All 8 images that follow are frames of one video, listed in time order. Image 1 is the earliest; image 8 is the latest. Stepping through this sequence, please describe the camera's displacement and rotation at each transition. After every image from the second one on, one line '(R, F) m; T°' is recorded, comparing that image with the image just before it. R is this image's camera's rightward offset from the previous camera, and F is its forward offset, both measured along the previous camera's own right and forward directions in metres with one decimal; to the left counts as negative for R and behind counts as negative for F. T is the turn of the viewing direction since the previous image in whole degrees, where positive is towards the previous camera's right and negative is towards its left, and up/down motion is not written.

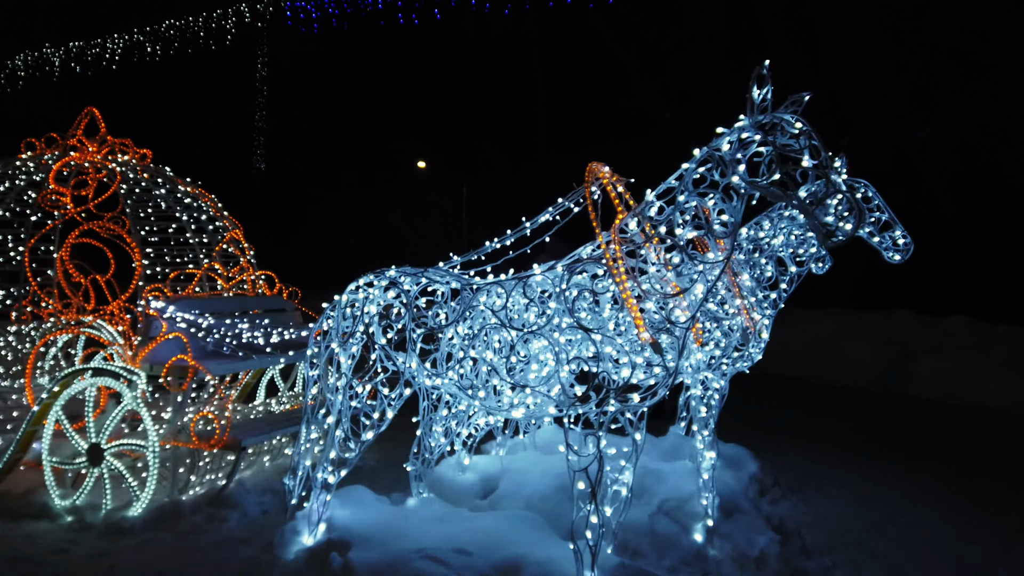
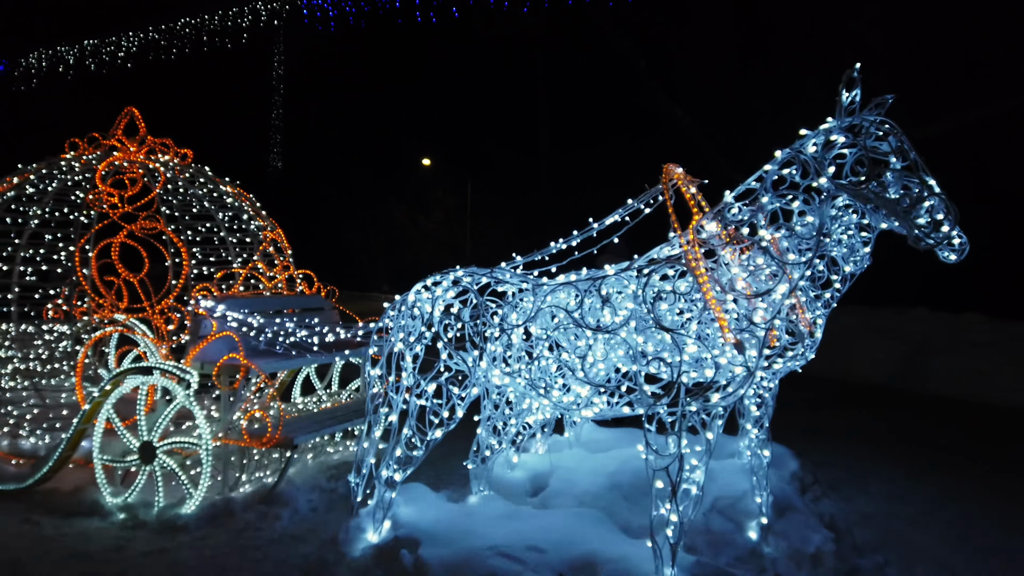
(-0.3, 0.0) m; 0°
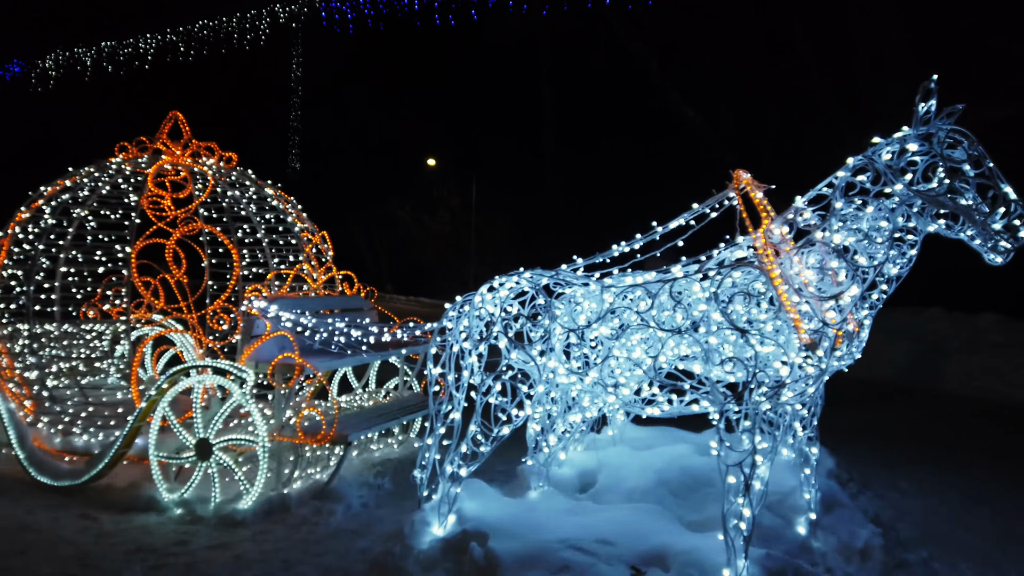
(-0.3, -0.1) m; 0°
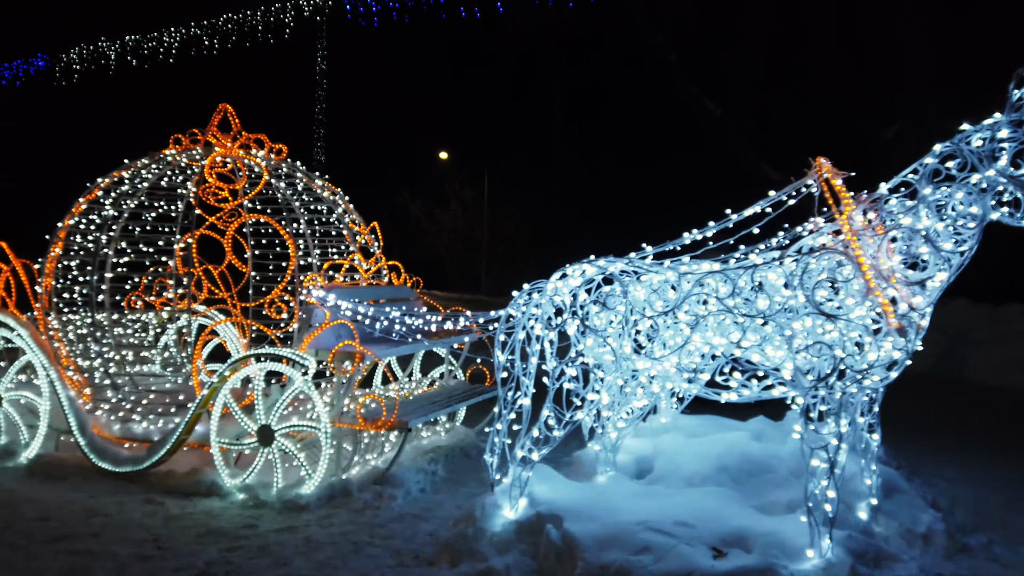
(-0.4, -0.1) m; -1°
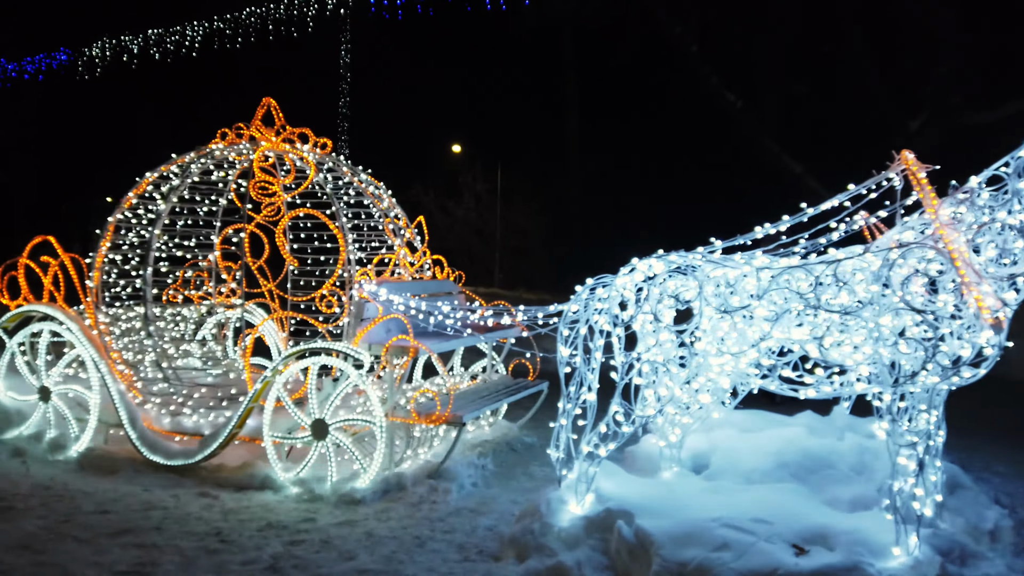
(-0.3, 0.0) m; -1°
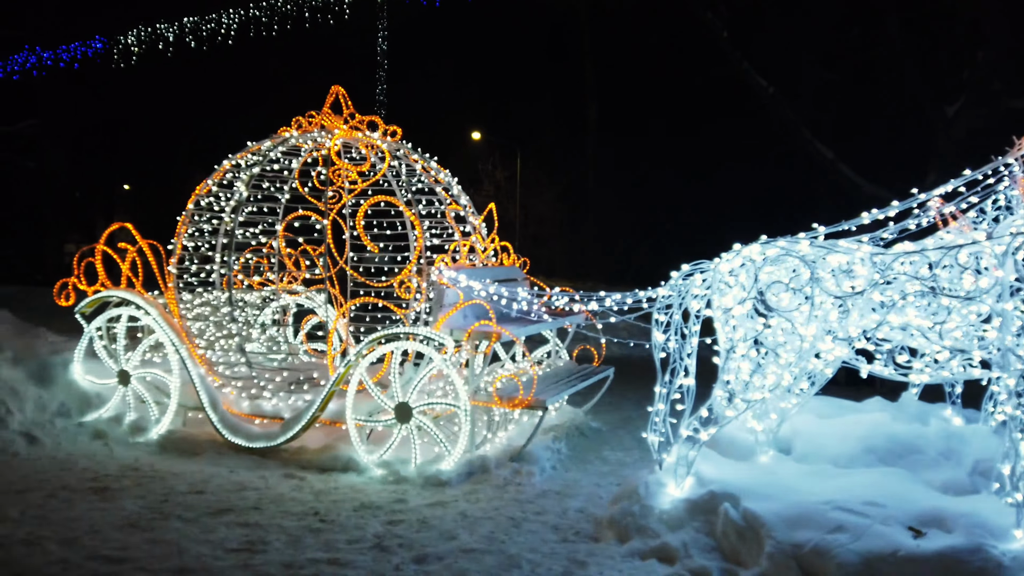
(-0.5, -0.1) m; -1°
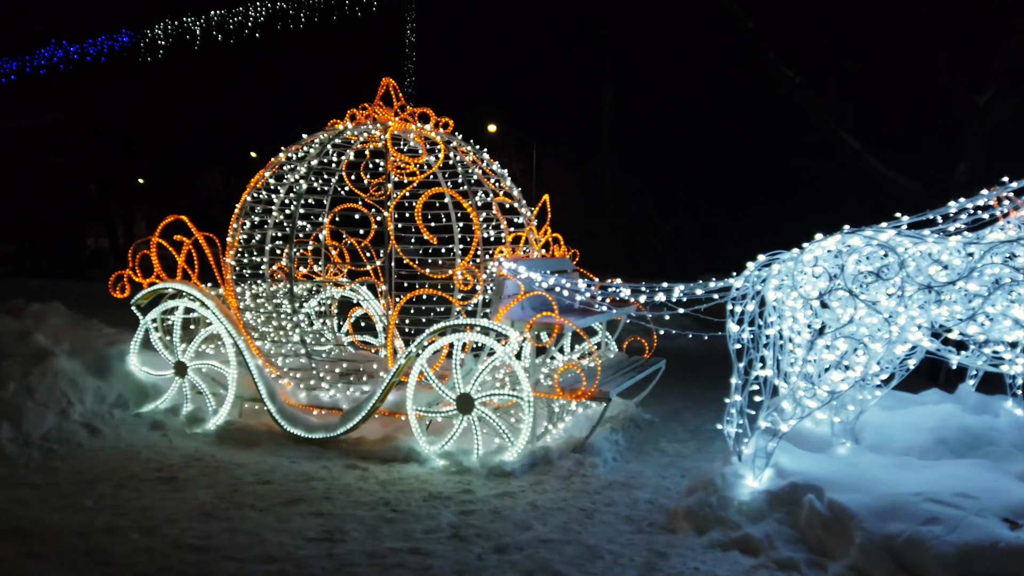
(-0.4, 0.0) m; -1°
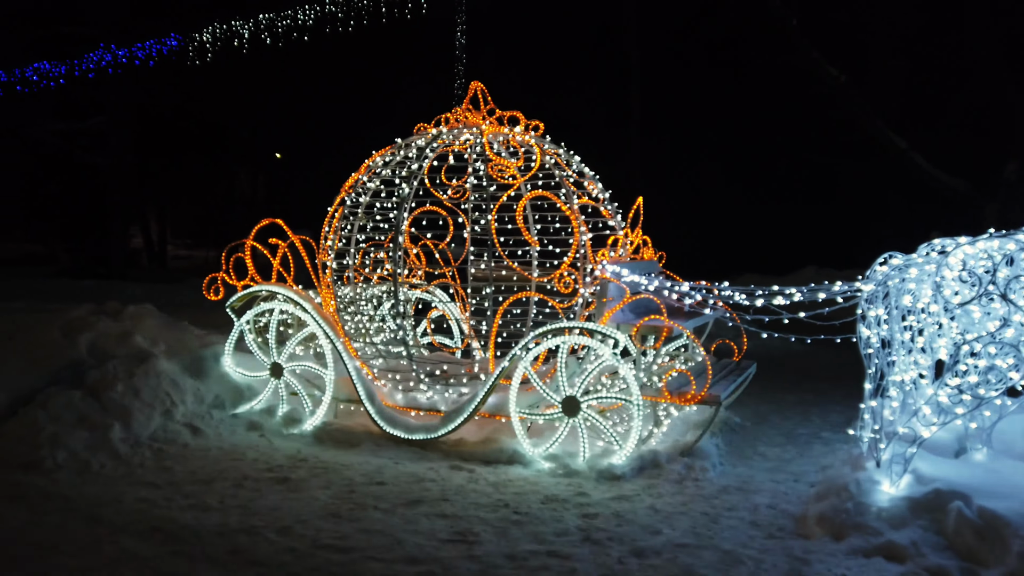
(-0.7, 0.0) m; -2°
